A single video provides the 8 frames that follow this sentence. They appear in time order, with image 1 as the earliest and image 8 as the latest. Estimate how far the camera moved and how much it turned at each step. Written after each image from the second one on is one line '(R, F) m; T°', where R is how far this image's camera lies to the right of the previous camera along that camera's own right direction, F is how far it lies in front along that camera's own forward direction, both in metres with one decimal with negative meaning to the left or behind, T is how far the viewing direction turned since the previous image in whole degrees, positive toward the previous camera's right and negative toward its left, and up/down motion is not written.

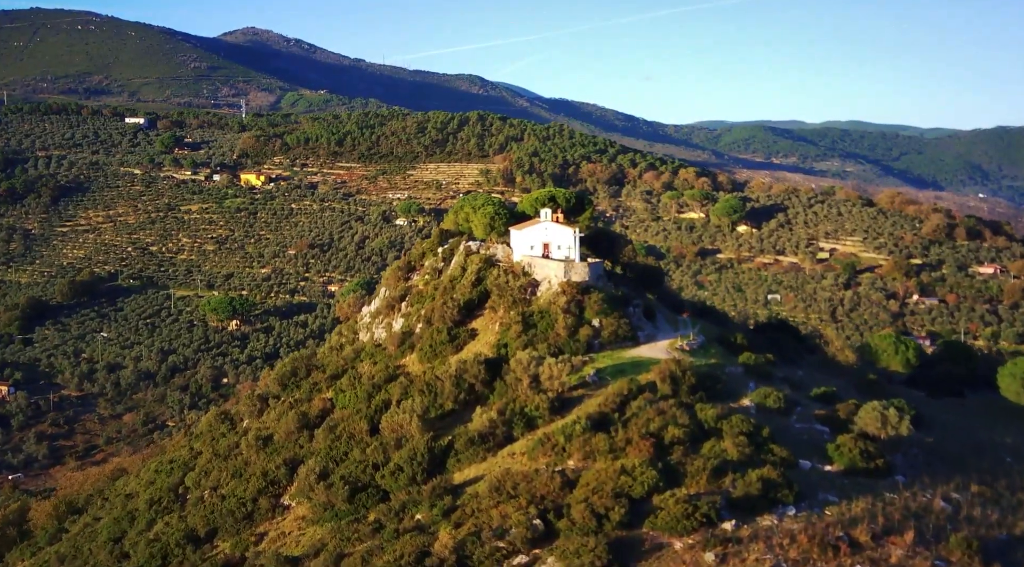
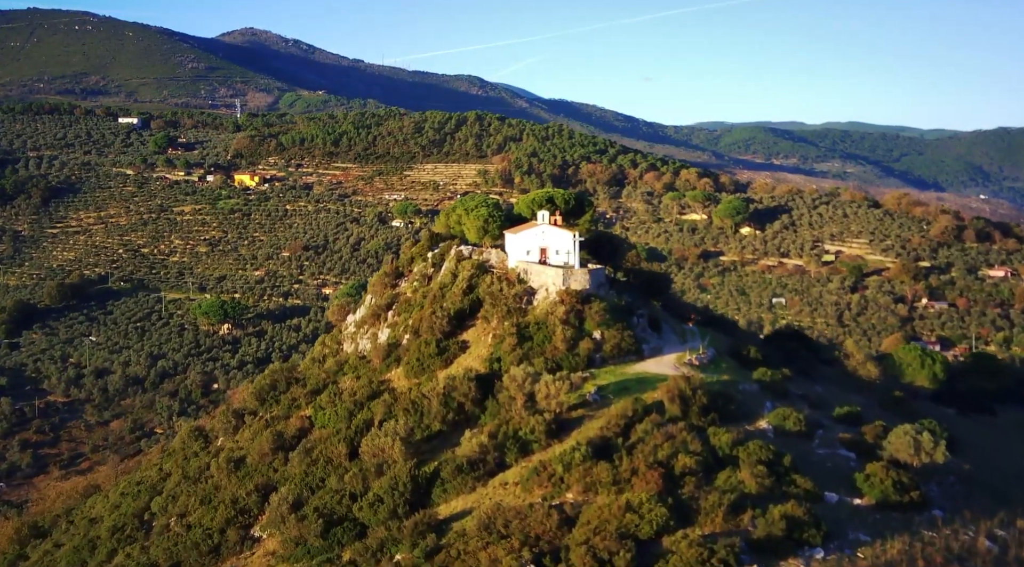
(+0.1, +1.3) m; 0°
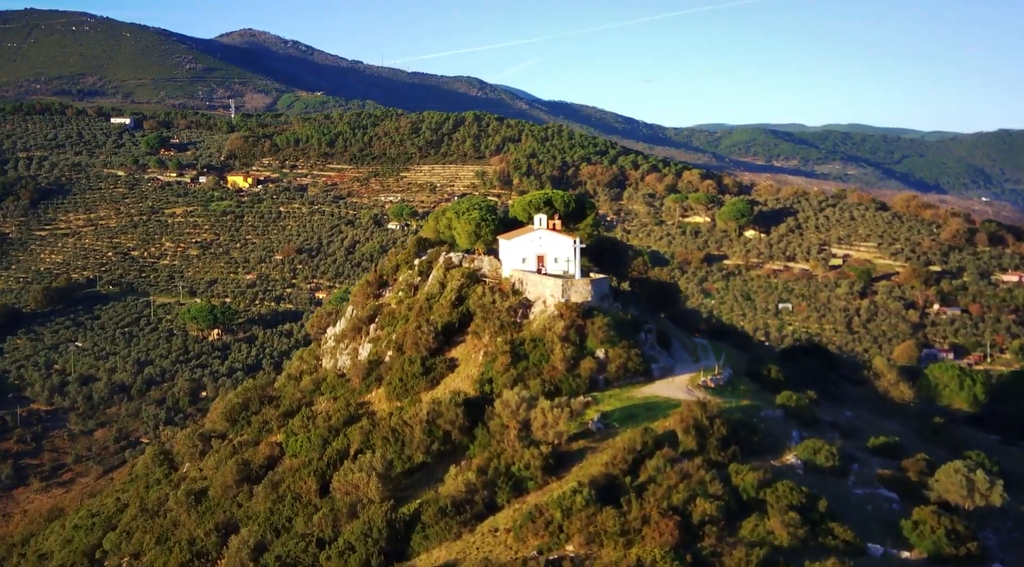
(+0.1, +1.6) m; 0°
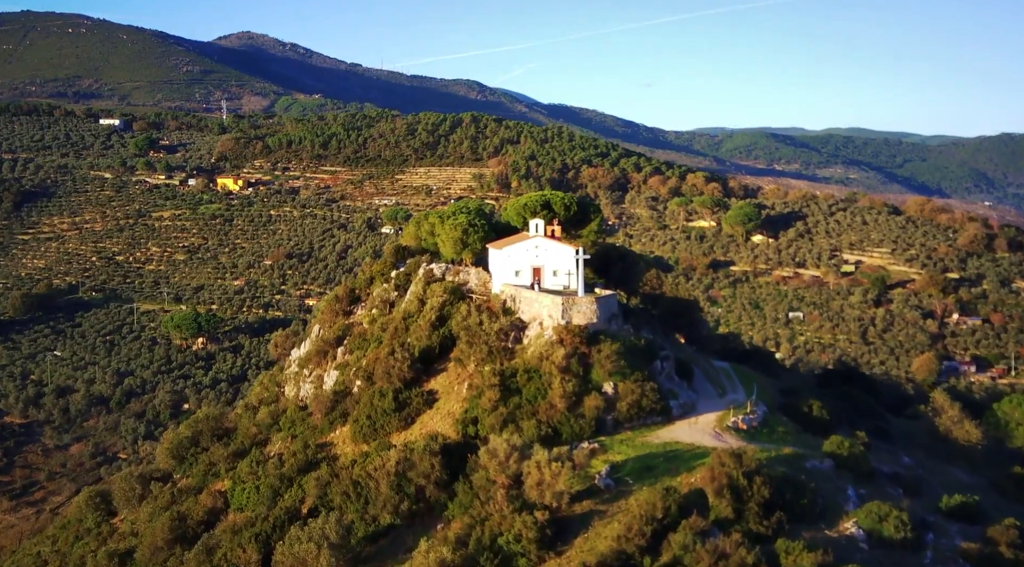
(+0.1, +2.3) m; 0°
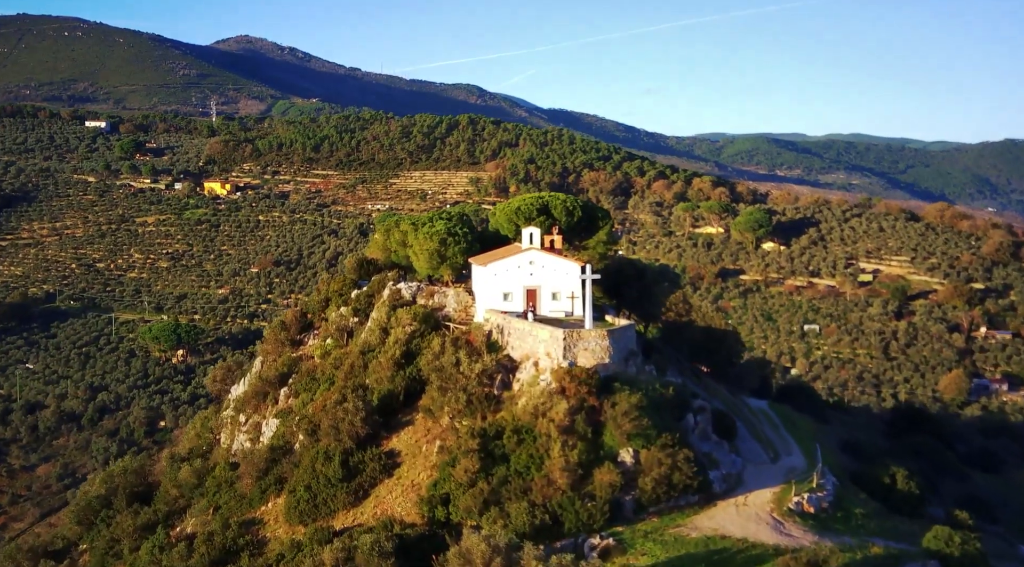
(+0.1, +2.9) m; 0°
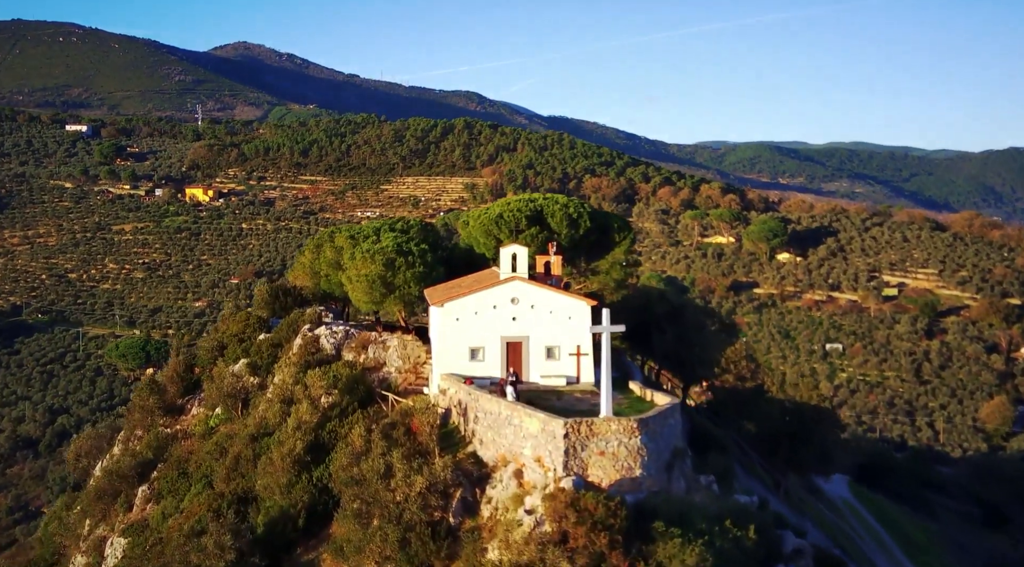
(+0.2, +3.7) m; 0°
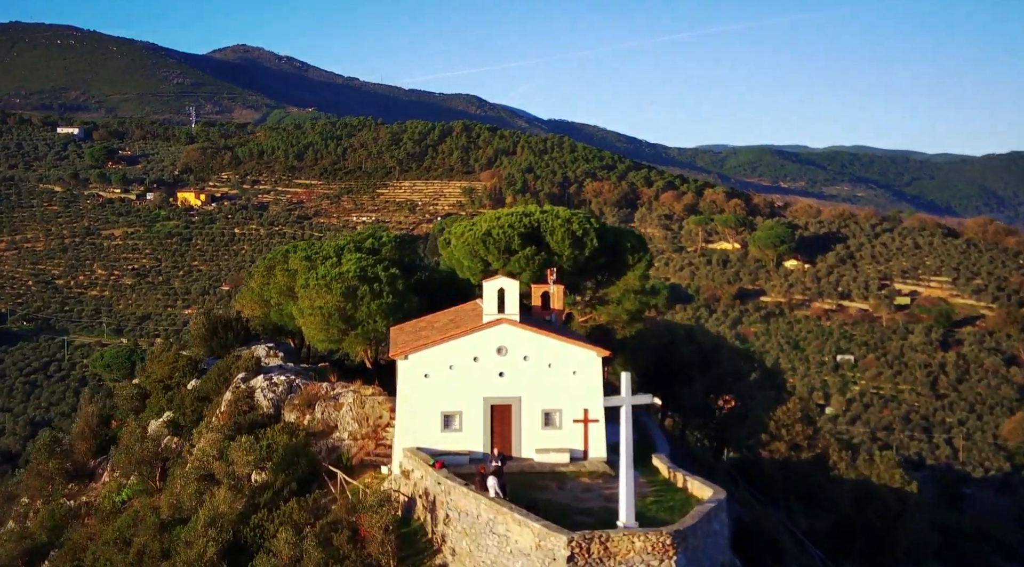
(+0.1, +1.6) m; 0°
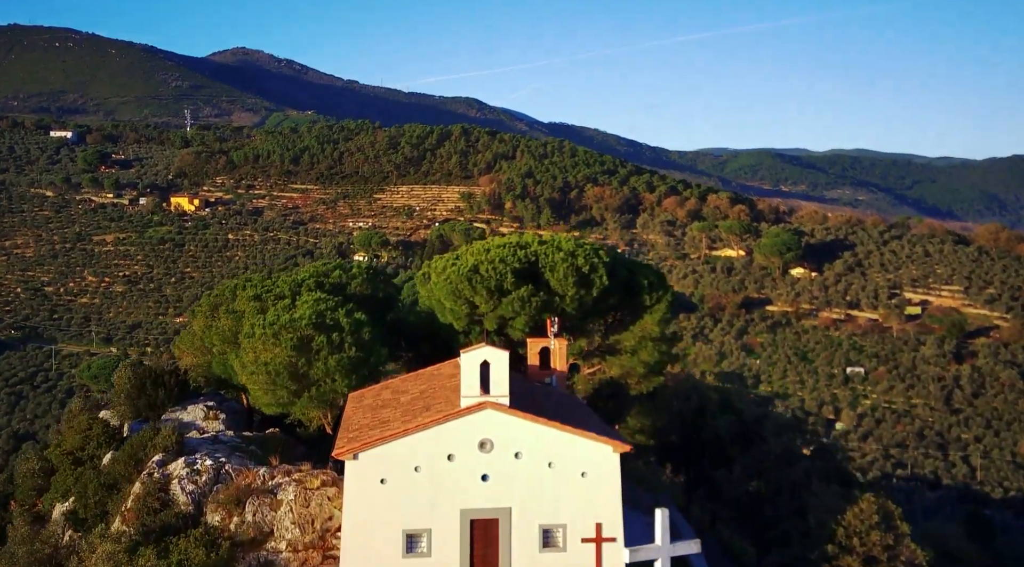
(+0.1, +1.3) m; 0°
